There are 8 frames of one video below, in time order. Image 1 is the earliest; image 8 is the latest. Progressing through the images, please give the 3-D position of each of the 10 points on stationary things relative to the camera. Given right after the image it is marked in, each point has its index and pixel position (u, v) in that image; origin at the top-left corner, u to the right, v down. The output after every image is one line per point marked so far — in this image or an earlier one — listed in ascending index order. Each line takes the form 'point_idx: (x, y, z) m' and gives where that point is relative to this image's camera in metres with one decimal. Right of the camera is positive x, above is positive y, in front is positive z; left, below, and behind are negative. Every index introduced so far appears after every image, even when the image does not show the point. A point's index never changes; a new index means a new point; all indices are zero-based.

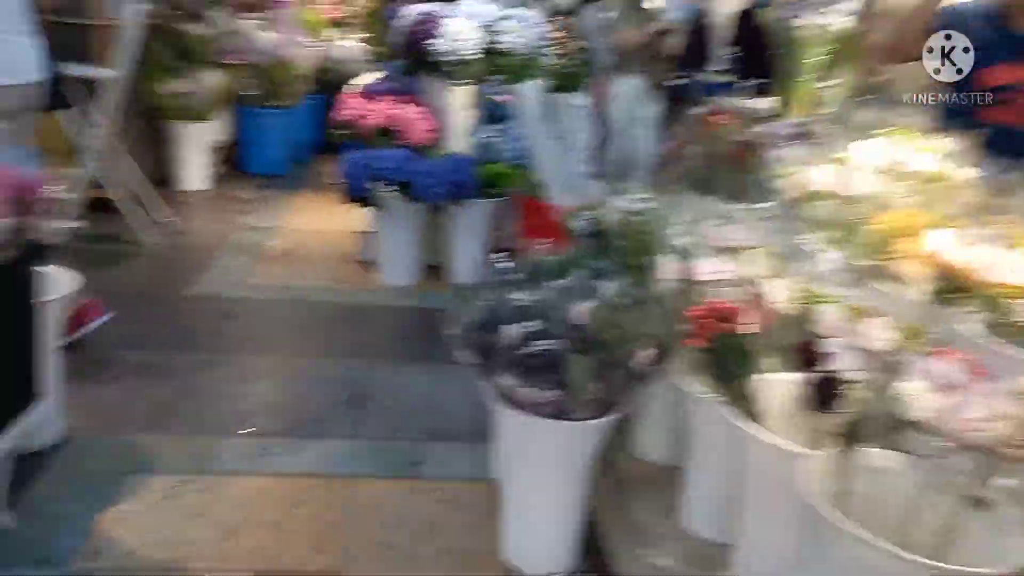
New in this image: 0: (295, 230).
0: (-1.1, +0.3, +3.8) m
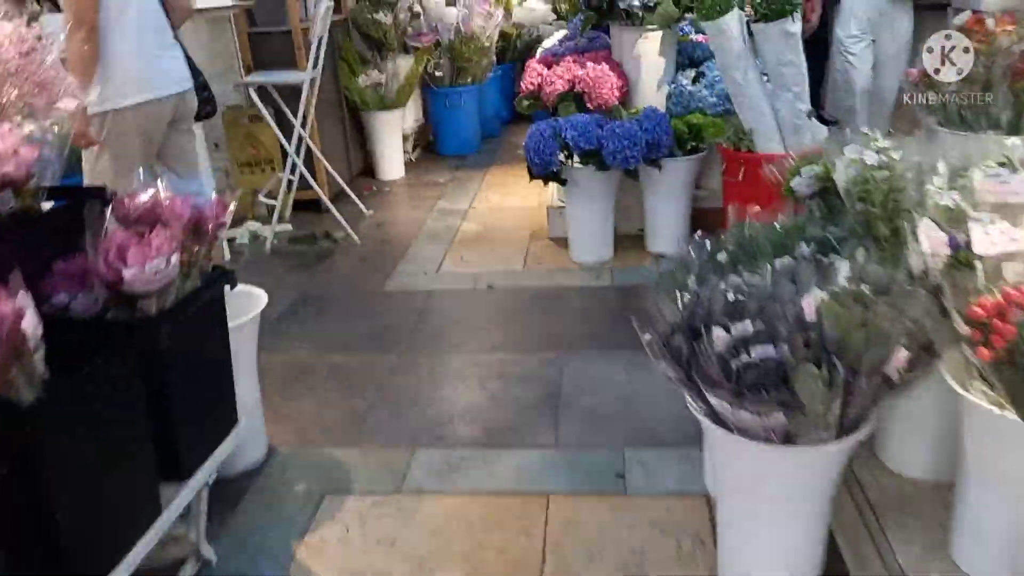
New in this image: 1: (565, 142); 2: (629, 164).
0: (-0.1, +0.4, +3.7) m
1: (+0.2, +0.5, +2.7) m
2: (+0.4, +0.4, +2.7) m
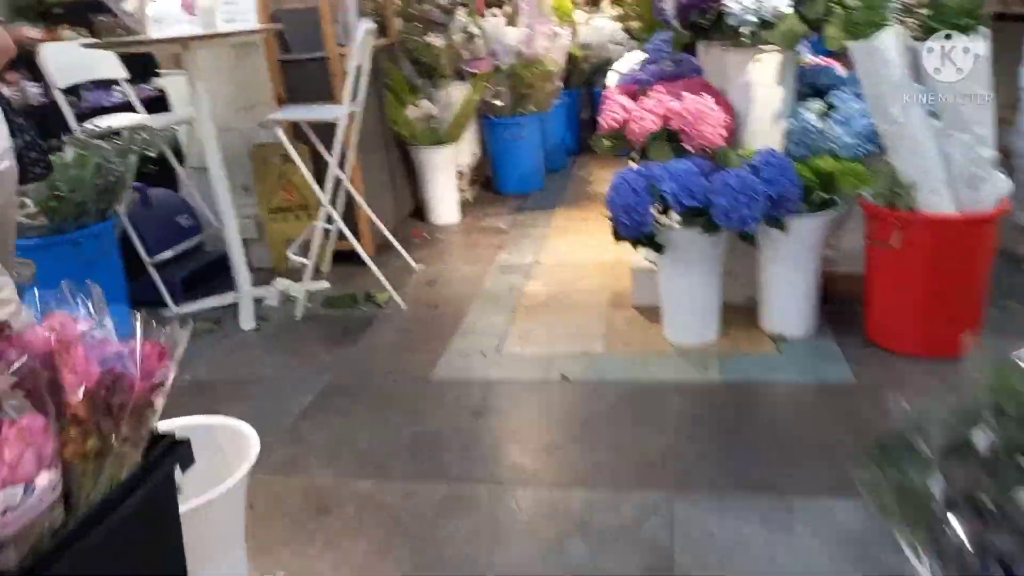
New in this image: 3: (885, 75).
0: (+0.2, +0.1, +3.1) m
1: (+0.4, +0.3, +2.1) m
2: (+0.6, +0.2, +2.1) m
3: (+0.9, +0.5, +1.9) m
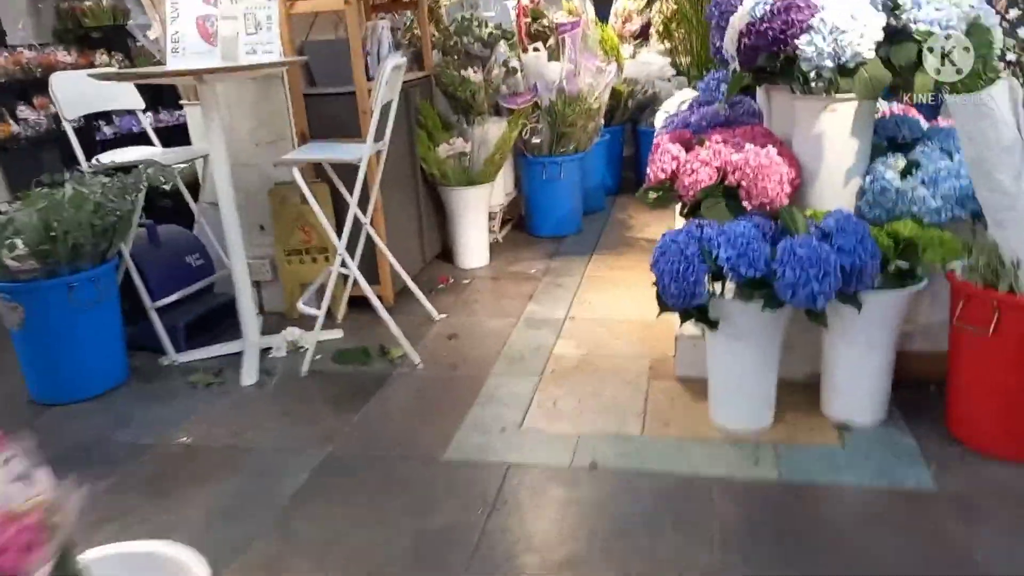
0: (+0.3, -0.1, +2.9) m
1: (+0.5, +0.1, +1.9) m
2: (+0.7, 0.0, +1.8) m
3: (+1.0, +0.3, +1.6) m
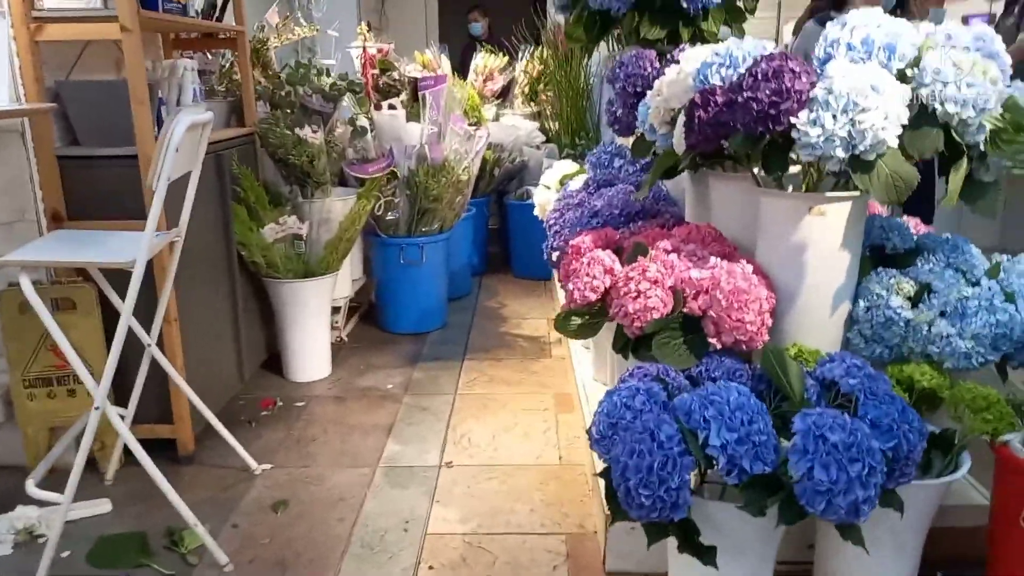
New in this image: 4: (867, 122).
0: (-0.1, -0.5, +2.1) m
1: (+0.3, -0.3, +1.2) m
2: (+0.5, -0.3, +1.2) m
3: (+0.8, 0.0, +1.1) m
4: (+0.6, +0.3, +1.3) m
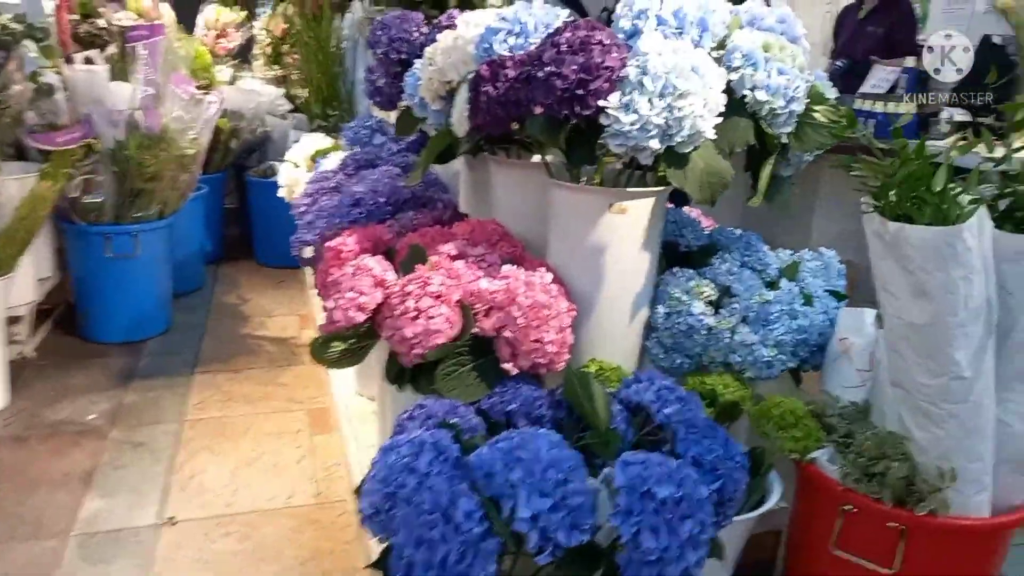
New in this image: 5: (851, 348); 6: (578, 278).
0: (-0.7, -0.5, +1.7) m
1: (0.0, -0.3, +0.9) m
2: (+0.2, -0.4, +1.0) m
3: (+0.5, 0.0, +1.0) m
4: (+0.2, +0.3, +1.1) m
5: (+0.6, -0.1, +1.3) m
6: (+0.1, 0.0, +1.3) m
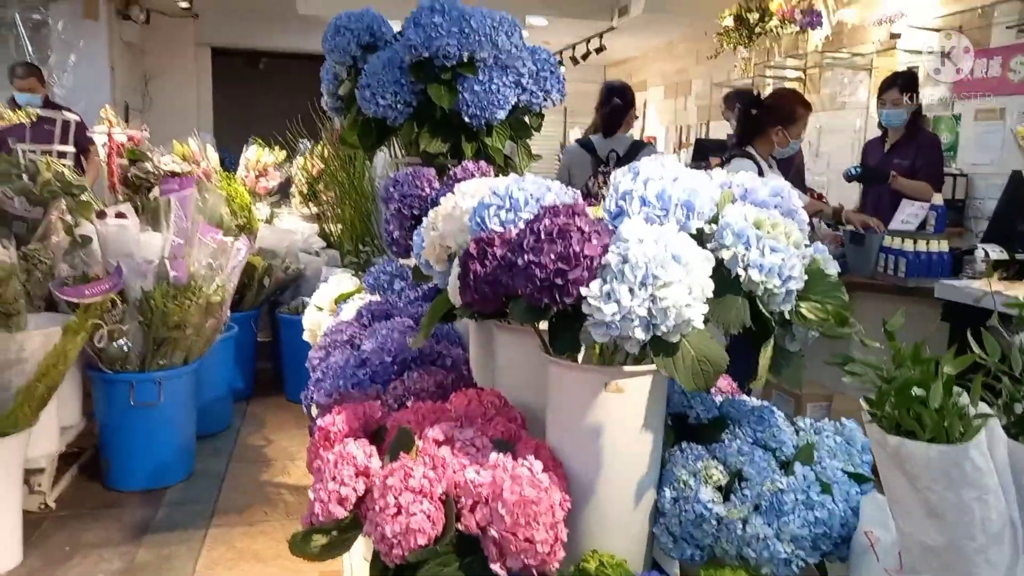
0: (-0.6, -0.9, +1.6) m
1: (0.0, -0.5, +0.8) m
2: (+0.2, -0.6, +0.9) m
3: (+0.5, -0.2, +0.9) m
4: (+0.2, 0.0, +1.0) m
5: (+0.6, -0.4, +1.2) m
6: (+0.1, -0.3, +1.3) m
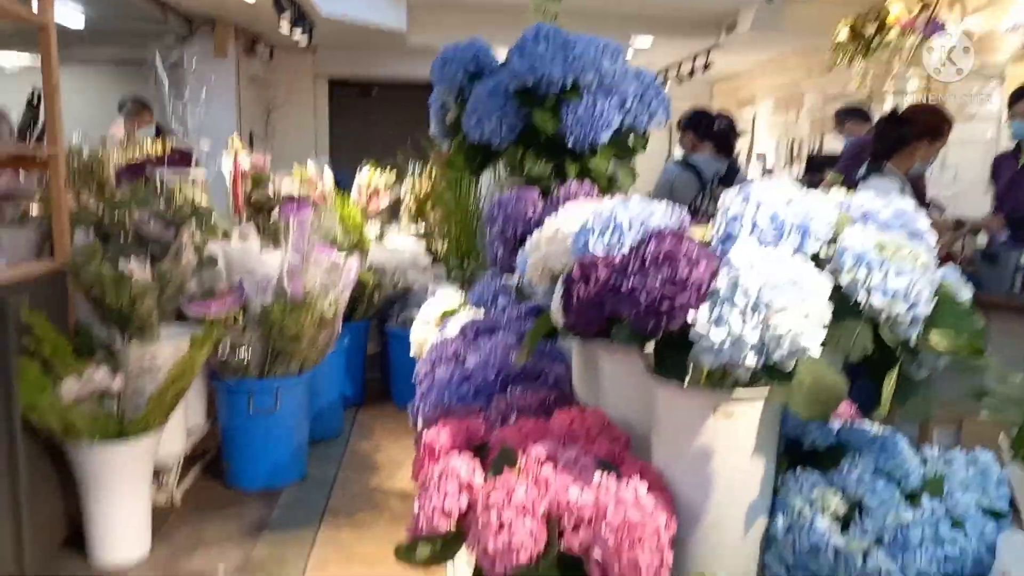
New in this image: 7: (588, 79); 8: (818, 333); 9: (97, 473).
0: (-0.4, -0.9, +1.6) m
1: (+0.1, -0.6, +0.8) m
2: (+0.3, -0.6, +0.8) m
3: (+0.6, -0.3, +0.8) m
4: (+0.4, 0.0, +1.0) m
5: (+0.7, -0.4, +1.1) m
6: (+0.3, -0.3, +1.2) m
7: (+0.2, +0.6, +2.2) m
8: (+0.4, -0.1, +1.0) m
9: (-1.2, -0.5, +2.2) m
